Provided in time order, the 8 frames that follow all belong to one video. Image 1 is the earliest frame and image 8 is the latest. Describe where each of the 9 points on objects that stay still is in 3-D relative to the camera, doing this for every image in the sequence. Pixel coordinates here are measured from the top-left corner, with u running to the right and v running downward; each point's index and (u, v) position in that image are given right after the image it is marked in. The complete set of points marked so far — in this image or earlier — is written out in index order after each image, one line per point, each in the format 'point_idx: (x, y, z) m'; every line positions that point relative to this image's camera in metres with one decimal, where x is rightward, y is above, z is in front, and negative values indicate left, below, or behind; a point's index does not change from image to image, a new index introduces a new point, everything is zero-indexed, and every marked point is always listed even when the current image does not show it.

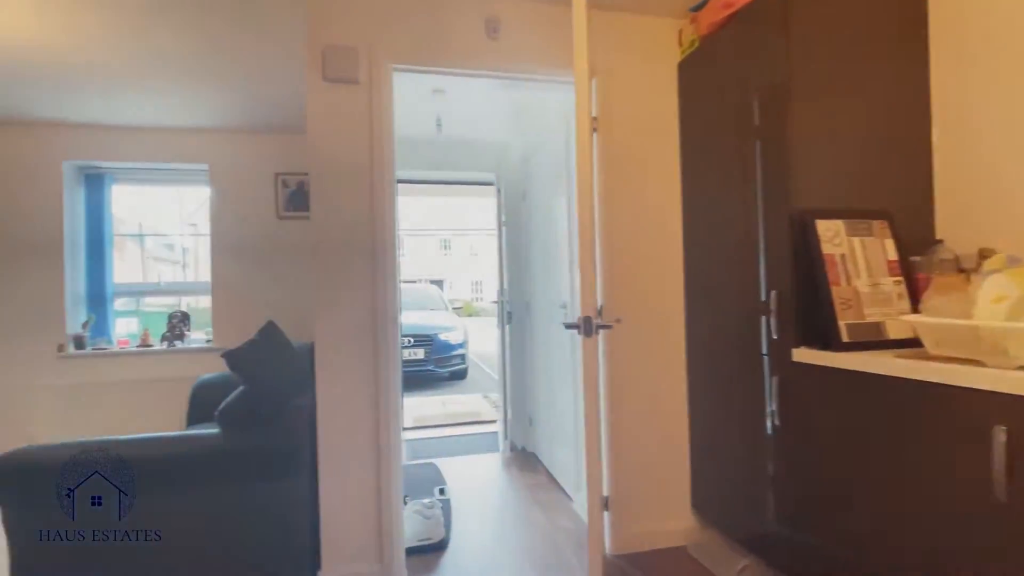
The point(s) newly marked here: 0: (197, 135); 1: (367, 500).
0: (-2.4, +1.2, +3.7) m
1: (-0.6, -0.9, +1.9) m
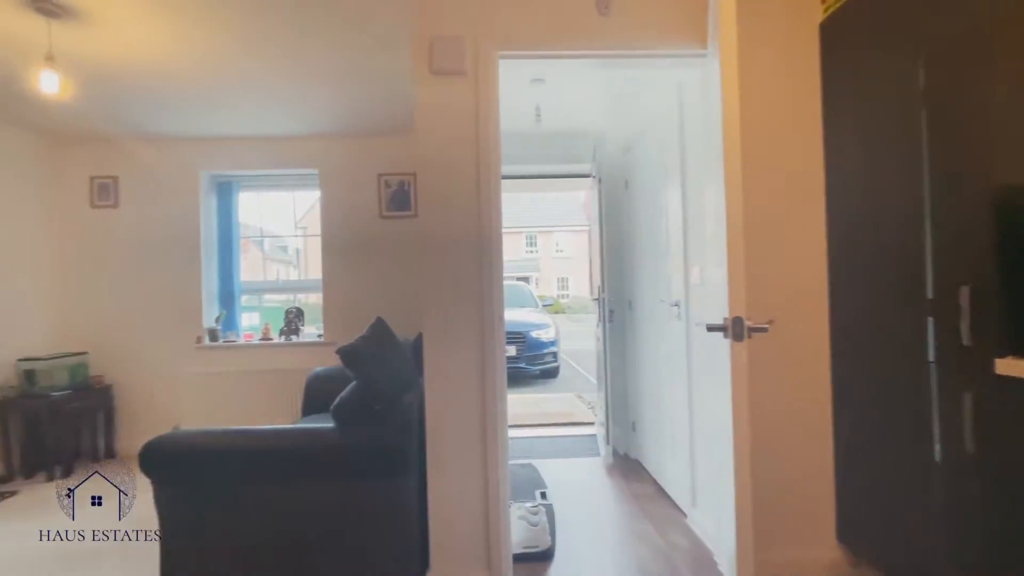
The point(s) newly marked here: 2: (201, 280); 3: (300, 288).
0: (-1.6, +1.2, +3.9) m
1: (-0.1, -0.9, +1.9) m
2: (-2.5, +0.1, +3.8) m
3: (-1.8, 0.0, +4.1) m
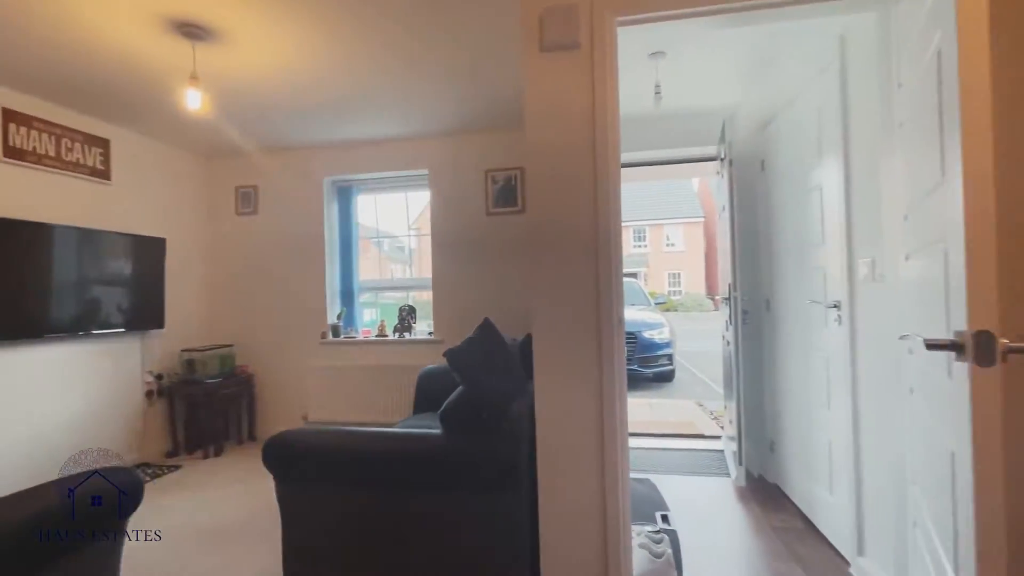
0: (-0.8, +1.2, +3.9) m
1: (+0.3, -0.9, +1.7) m
2: (-1.6, +0.1, +4.1) m
3: (-0.9, 0.0, +4.2) m
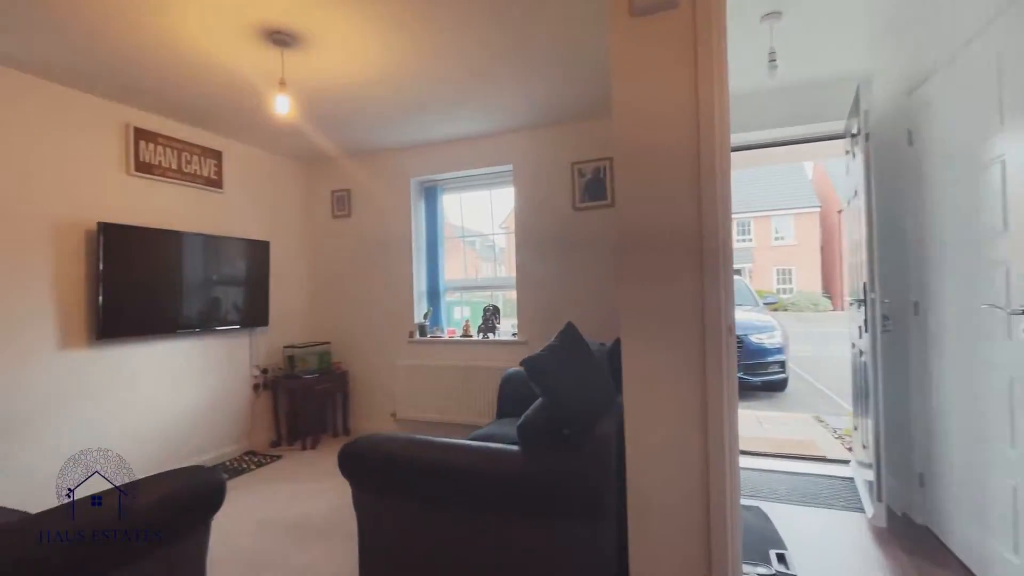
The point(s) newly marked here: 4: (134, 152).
0: (-0.1, +1.2, +3.8) m
1: (+0.5, -0.9, +1.4) m
2: (-0.9, +0.1, +4.1) m
3: (-0.1, 0.0, +4.1) m
4: (-2.5, +0.9, +3.1) m
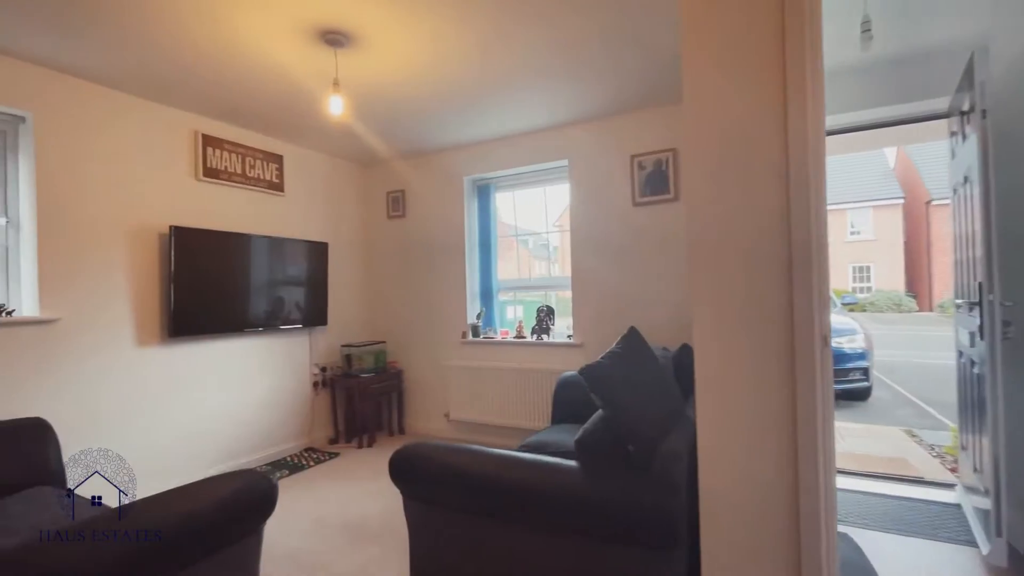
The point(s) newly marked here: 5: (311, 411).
0: (+0.4, +1.2, +3.7) m
1: (+0.7, -0.9, +1.2) m
2: (-0.4, +0.1, +4.1) m
3: (+0.3, 0.0, +3.9) m
4: (-2.1, +0.9, +3.2) m
5: (-1.7, -1.0, +4.0) m
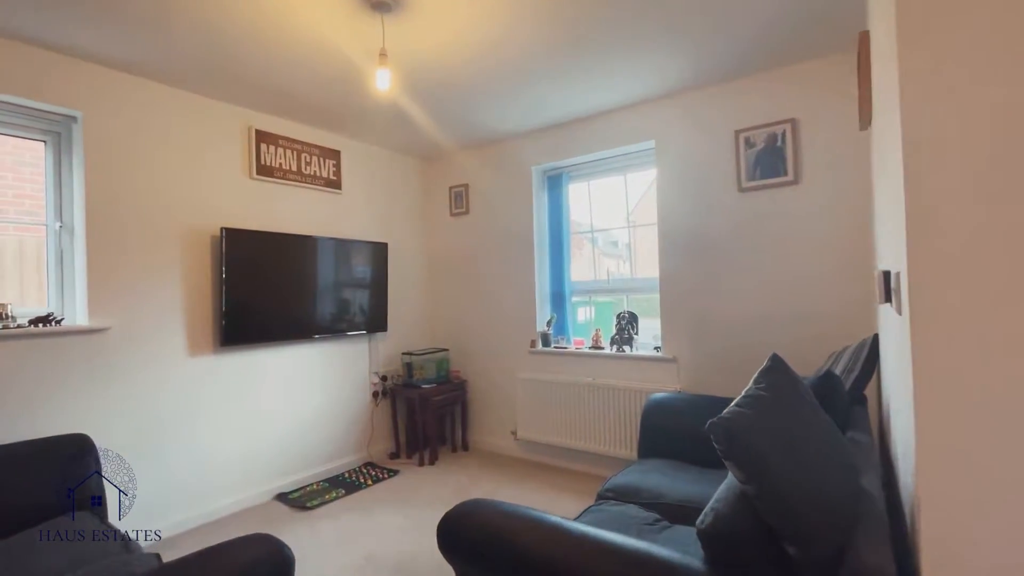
0: (+0.9, +1.2, +3.2) m
1: (+0.9, -0.9, +0.7) m
2: (+0.2, +0.1, +3.6) m
3: (+0.9, 0.0, +3.4) m
4: (-1.6, +0.8, +3.0) m
5: (-1.1, -1.0, +3.7) m
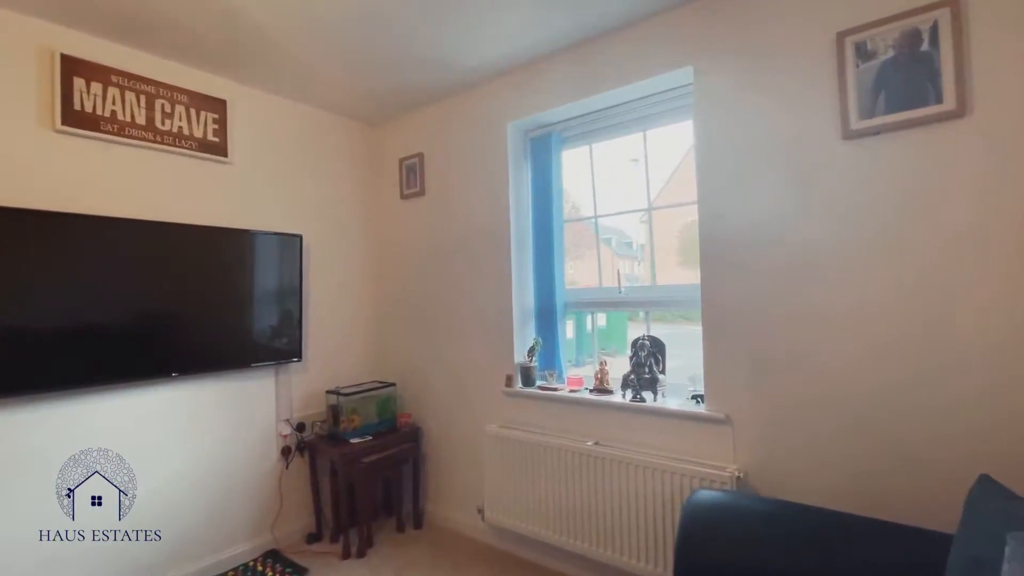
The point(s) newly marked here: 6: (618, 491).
0: (+0.7, +1.1, +2.0) m
1: (+0.6, -1.0, -0.5) m
2: (0.0, 0.0, +2.5) m
3: (+0.7, -0.1, +2.2) m
4: (-1.8, +0.8, +2.0) m
5: (-1.3, -1.1, +2.6) m
6: (+0.5, -0.8, +2.0) m
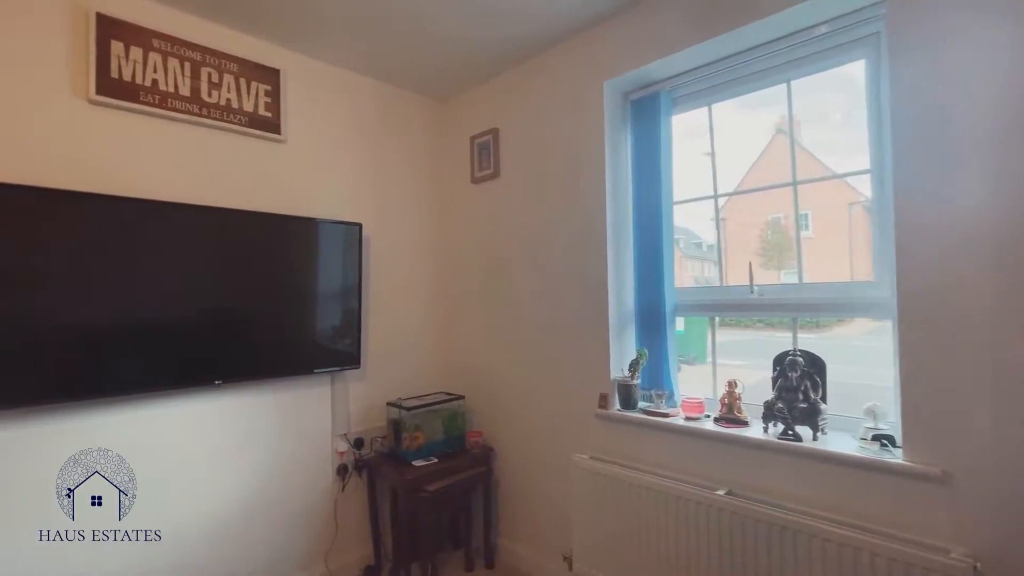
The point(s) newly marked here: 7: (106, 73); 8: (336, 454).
0: (+1.0, +1.1, +1.4) m
1: (+0.6, -0.9, -1.0) m
2: (+0.4, 0.0, +2.0) m
3: (+1.0, -0.1, +1.7) m
4: (-1.5, +0.8, +1.7) m
5: (-0.8, -1.1, +2.3) m
6: (+0.8, -0.8, +1.5) m
7: (-1.5, +0.8, +1.7) m
8: (-0.8, -0.8, +2.3) m
